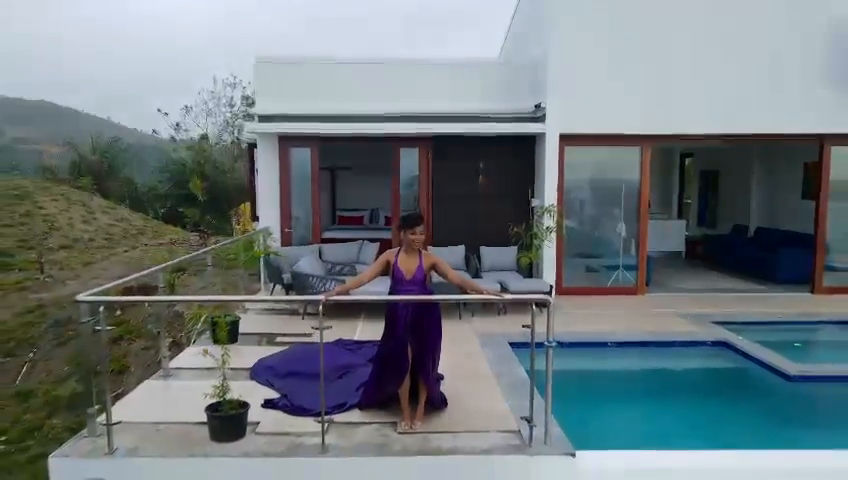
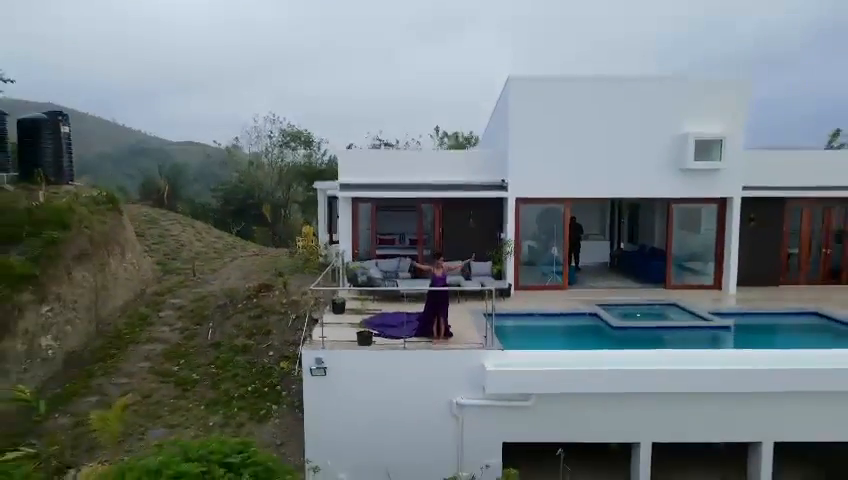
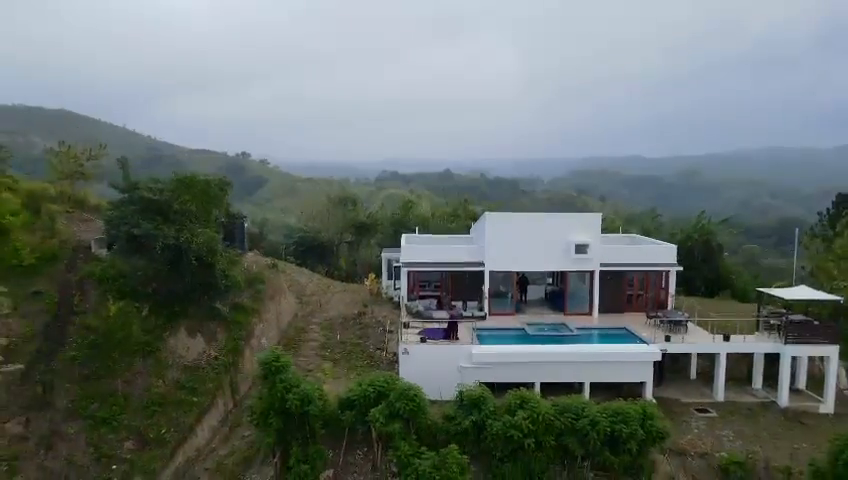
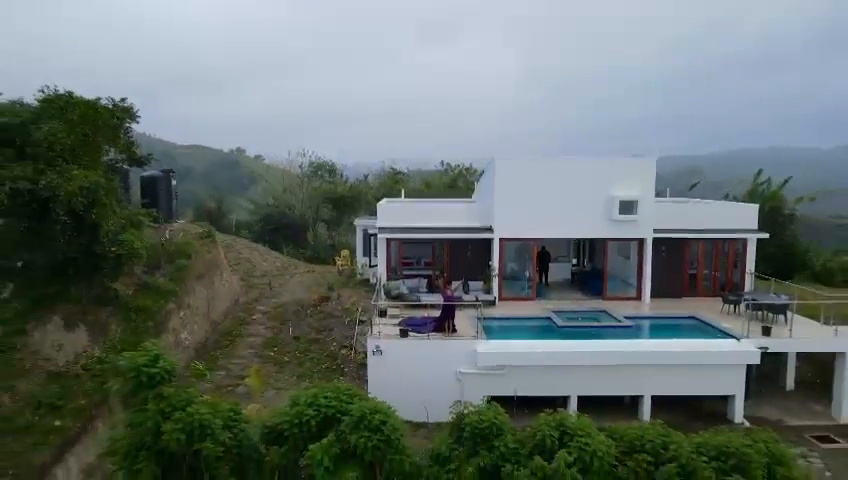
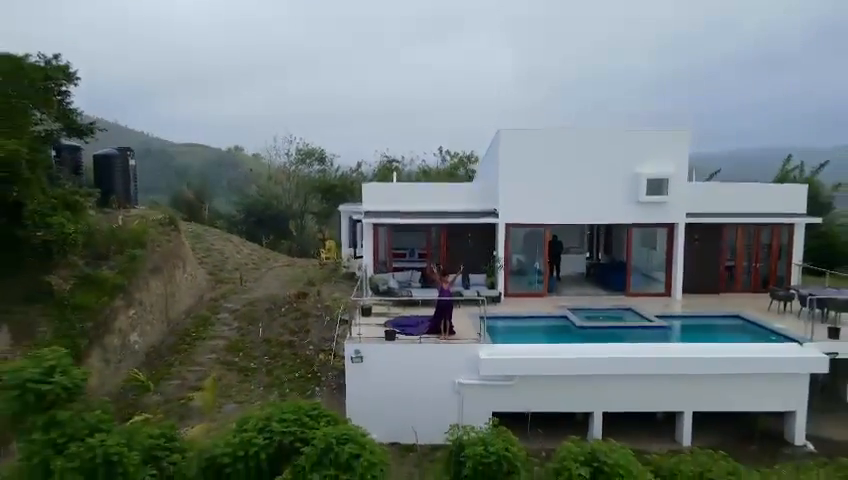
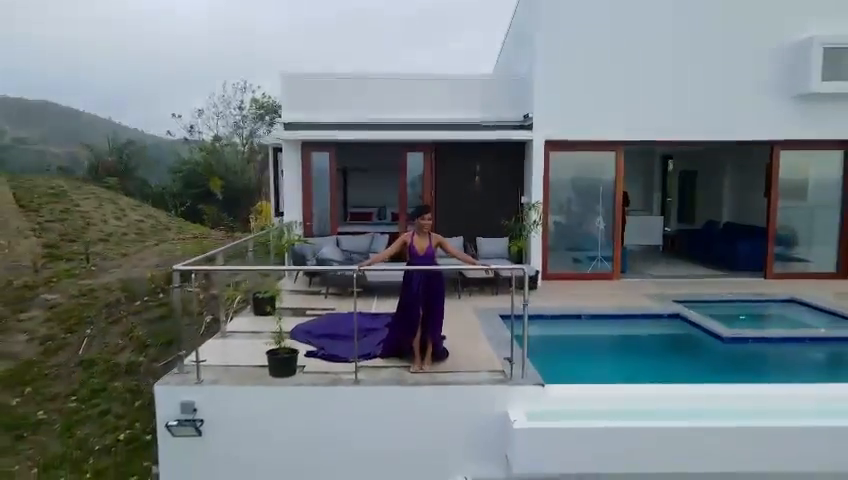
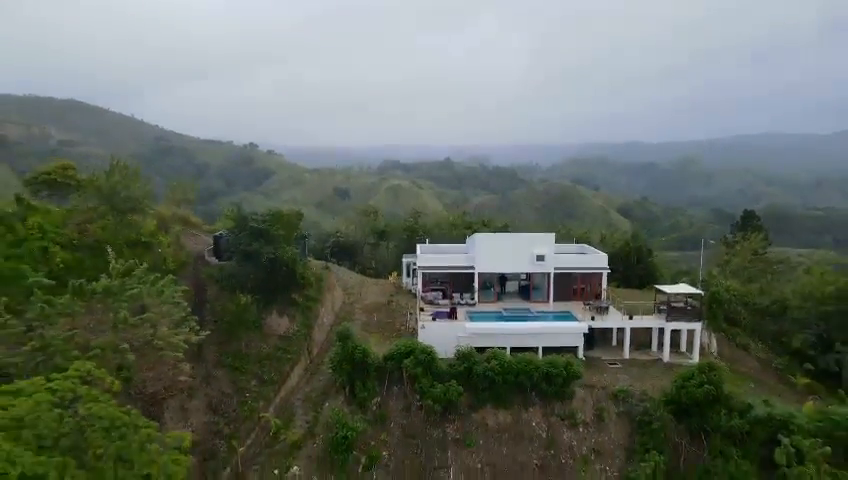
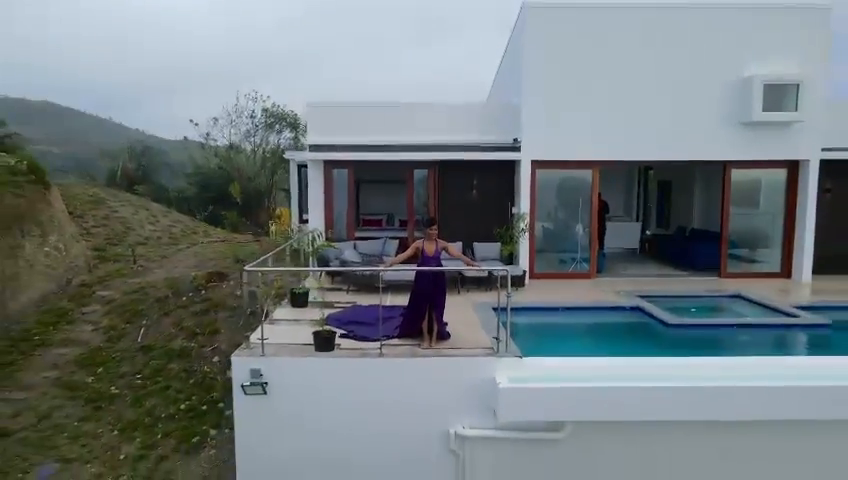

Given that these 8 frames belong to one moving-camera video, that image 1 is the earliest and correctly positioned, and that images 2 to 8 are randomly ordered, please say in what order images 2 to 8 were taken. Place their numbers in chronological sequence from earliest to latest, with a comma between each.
6, 8, 2, 5, 4, 3, 7
